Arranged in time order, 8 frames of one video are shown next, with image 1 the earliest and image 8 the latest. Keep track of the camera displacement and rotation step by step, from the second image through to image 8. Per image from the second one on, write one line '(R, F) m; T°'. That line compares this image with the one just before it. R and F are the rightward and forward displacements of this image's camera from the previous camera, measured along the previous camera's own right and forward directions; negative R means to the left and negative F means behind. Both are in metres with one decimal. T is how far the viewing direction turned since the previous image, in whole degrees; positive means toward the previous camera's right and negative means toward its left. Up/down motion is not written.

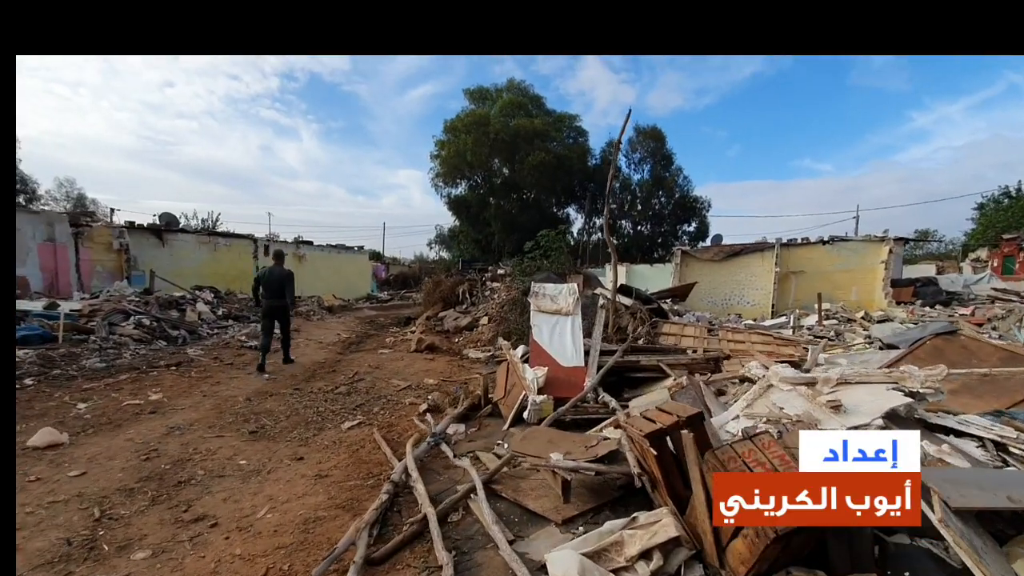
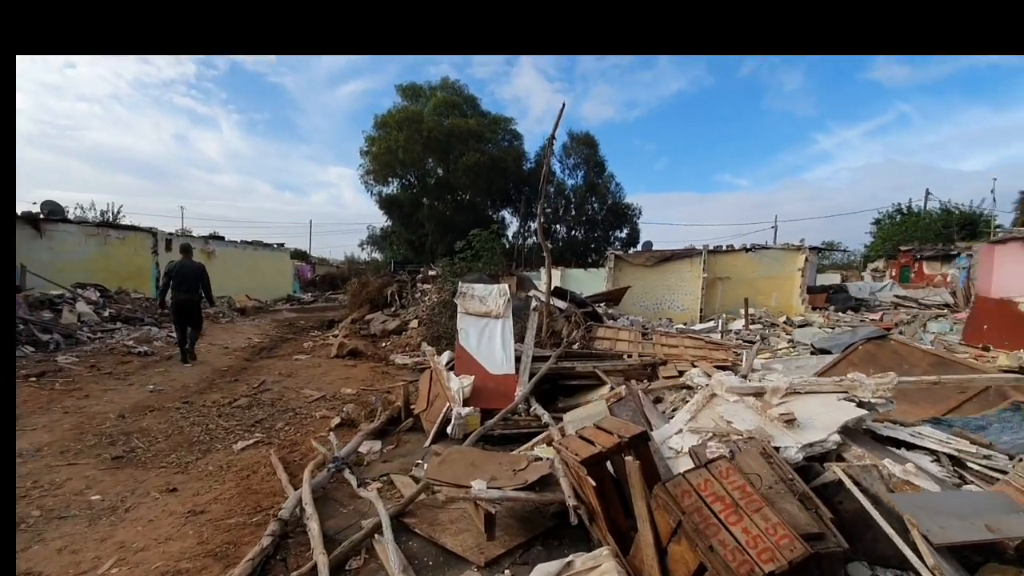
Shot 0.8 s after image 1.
(+0.1, +0.5) m; +7°
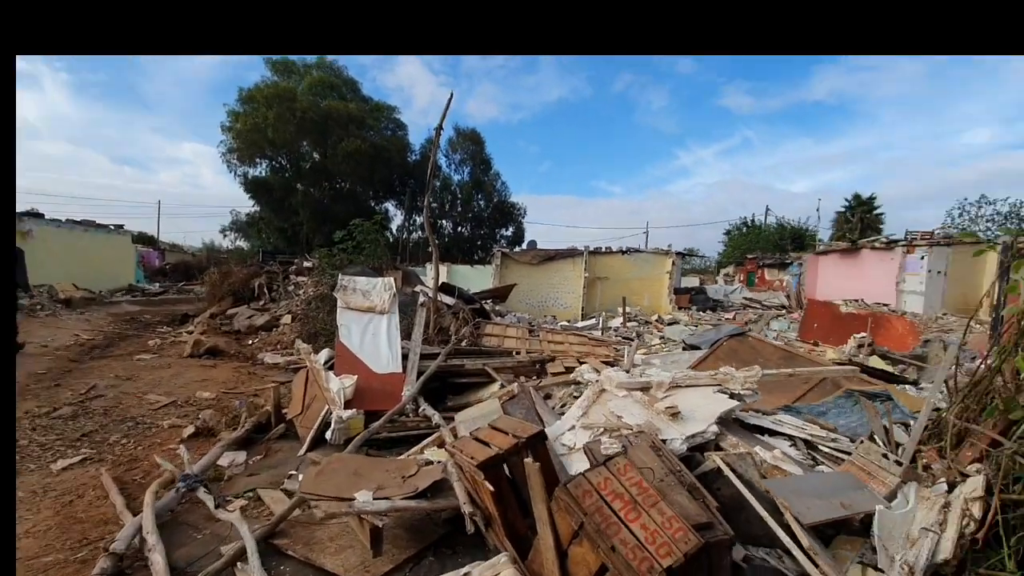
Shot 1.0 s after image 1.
(-0.1, +0.2) m; +13°
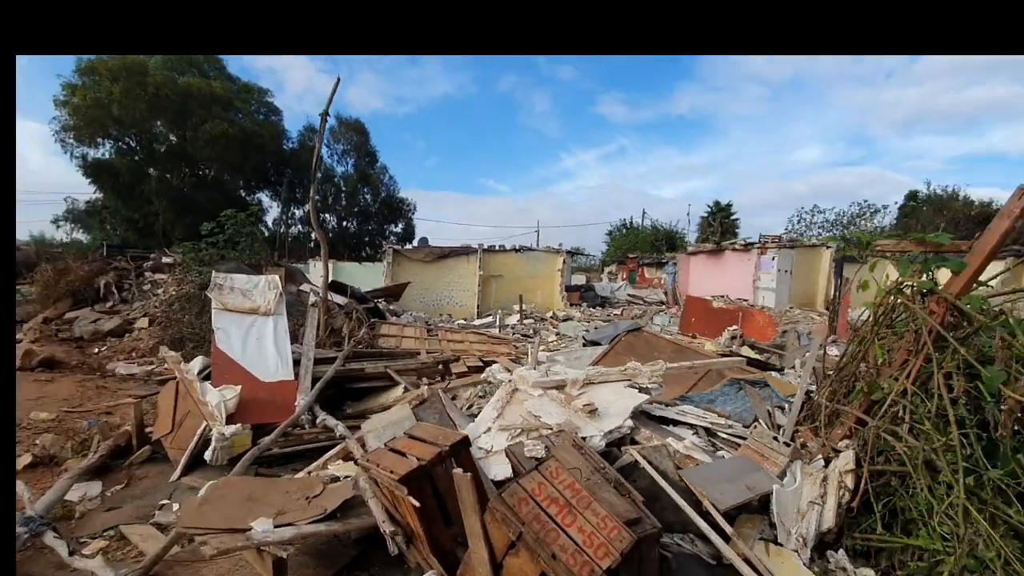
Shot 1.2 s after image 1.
(-0.1, +0.1) m; +12°
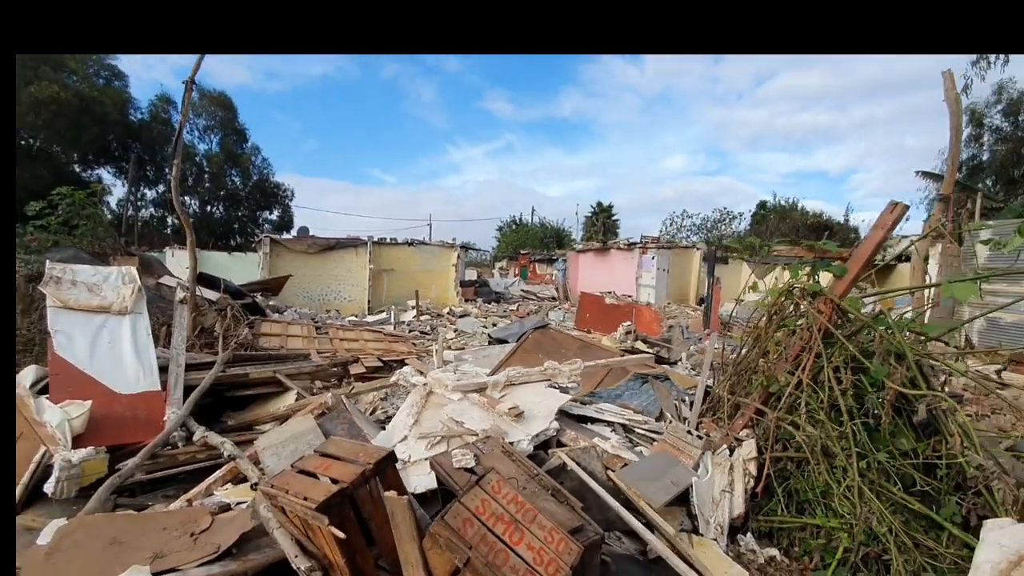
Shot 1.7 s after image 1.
(-0.2, +0.2) m; +13°
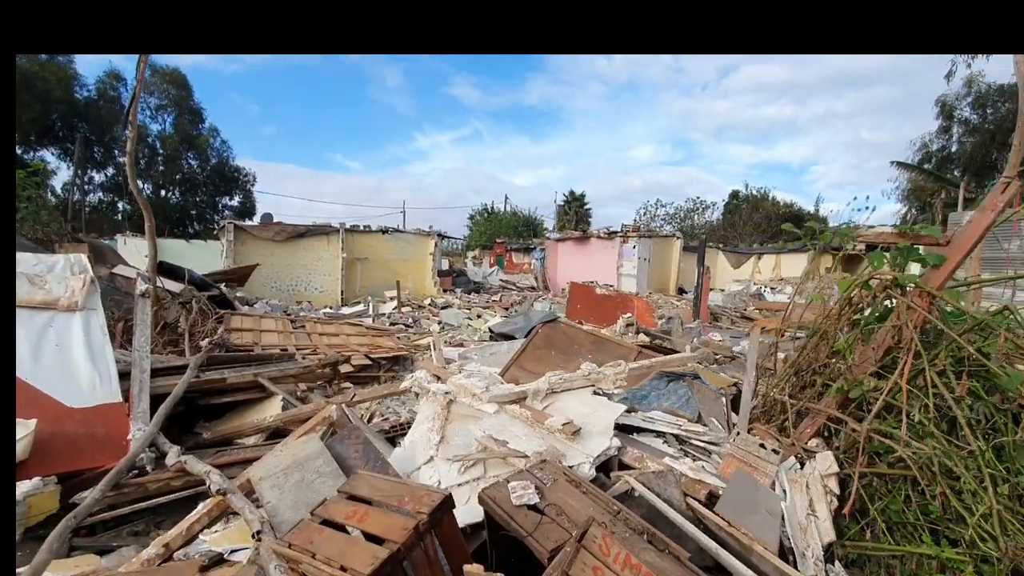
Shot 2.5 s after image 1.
(-0.4, +0.5) m; +4°
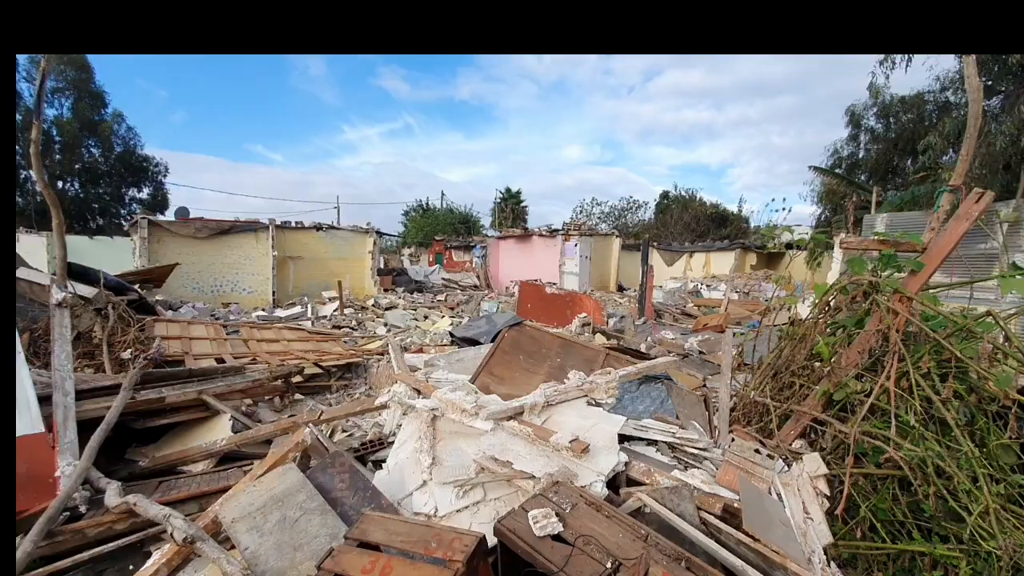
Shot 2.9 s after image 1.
(-0.3, +0.2) m; +7°
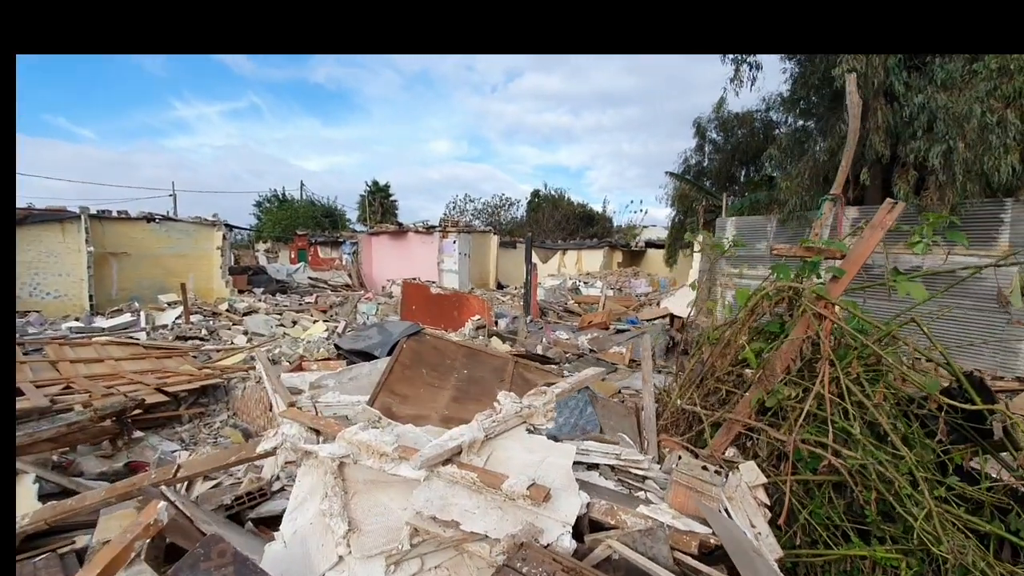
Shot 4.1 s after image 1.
(-0.2, +0.4) m; +15°
